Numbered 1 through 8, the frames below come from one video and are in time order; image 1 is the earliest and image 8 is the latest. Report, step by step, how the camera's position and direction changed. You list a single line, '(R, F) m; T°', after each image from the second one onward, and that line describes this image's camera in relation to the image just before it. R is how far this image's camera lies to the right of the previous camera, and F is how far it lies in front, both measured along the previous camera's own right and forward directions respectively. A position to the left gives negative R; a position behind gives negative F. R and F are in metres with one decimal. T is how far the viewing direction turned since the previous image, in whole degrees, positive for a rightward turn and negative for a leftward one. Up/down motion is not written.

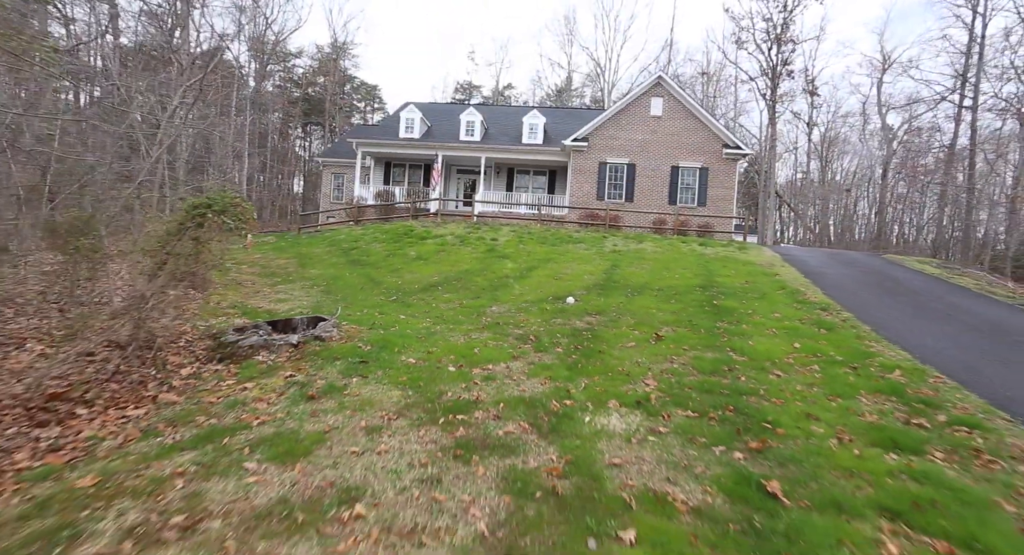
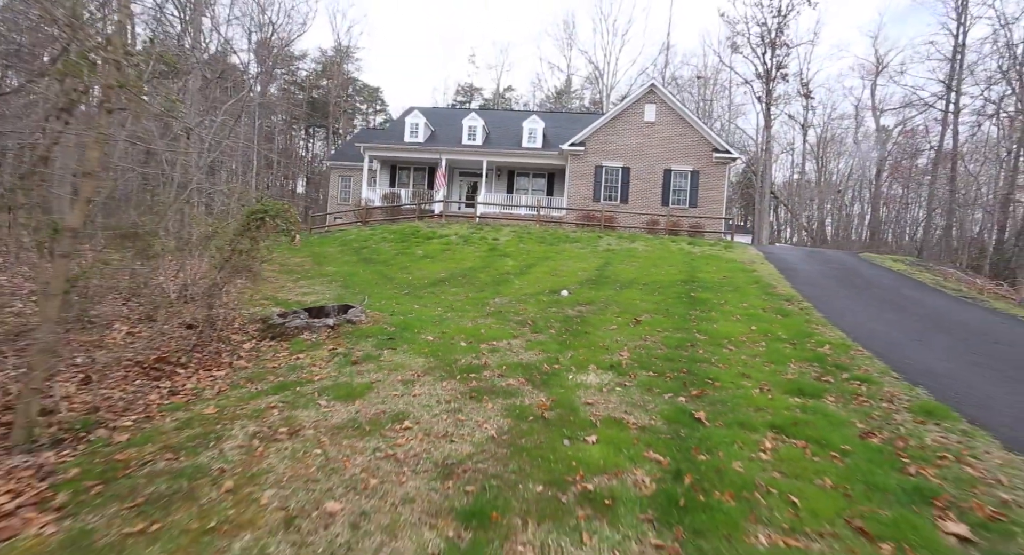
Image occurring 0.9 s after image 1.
(0.0, -1.4) m; 0°
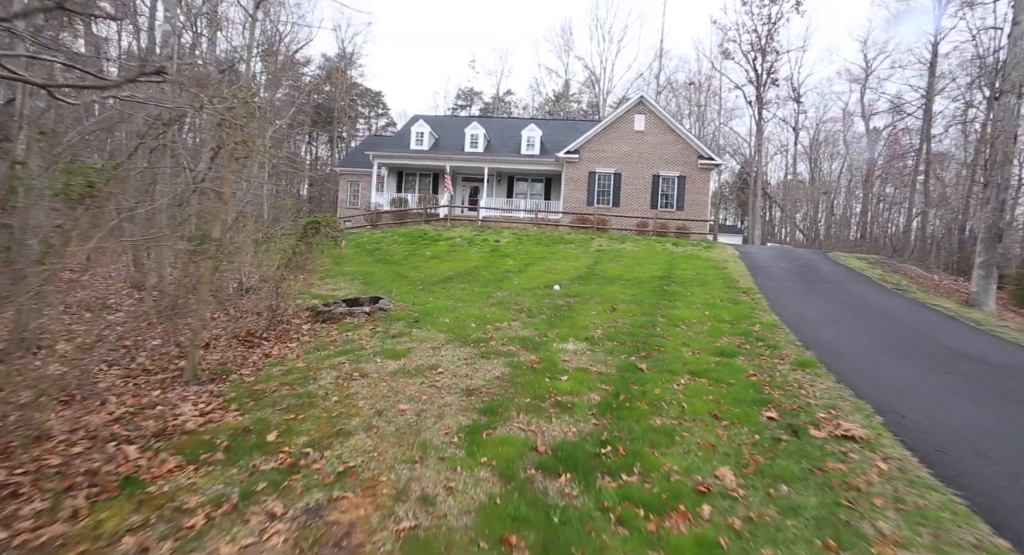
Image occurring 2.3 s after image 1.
(0.0, -2.0) m; 0°
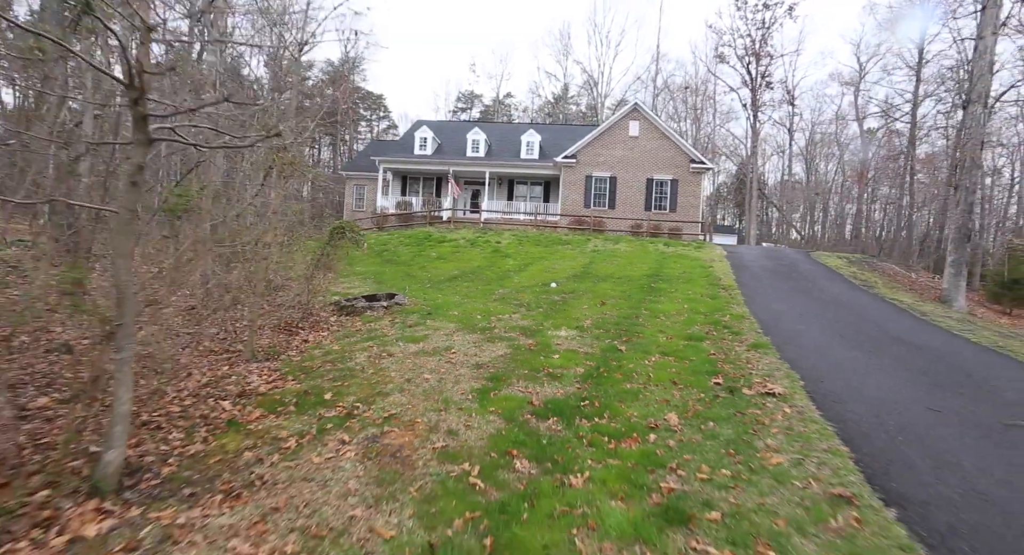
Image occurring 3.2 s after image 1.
(0.0, -1.3) m; 0°
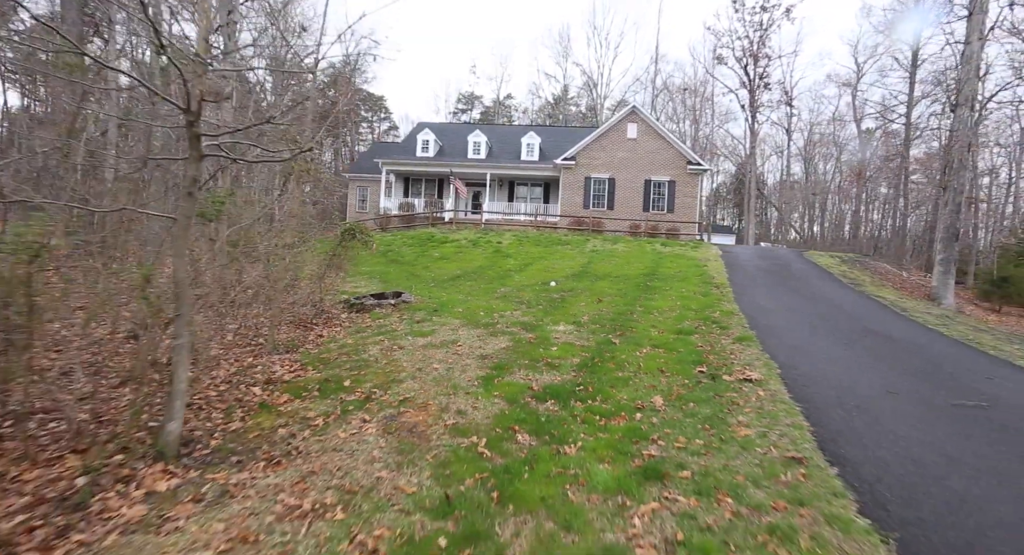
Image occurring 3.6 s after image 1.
(0.0, -0.6) m; 0°
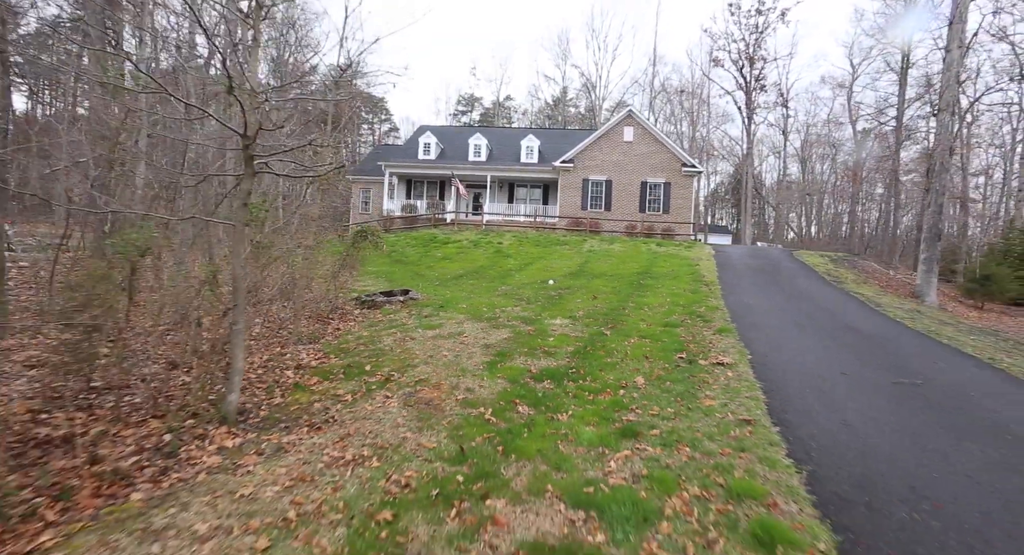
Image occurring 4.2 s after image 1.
(0.0, -0.8) m; 0°
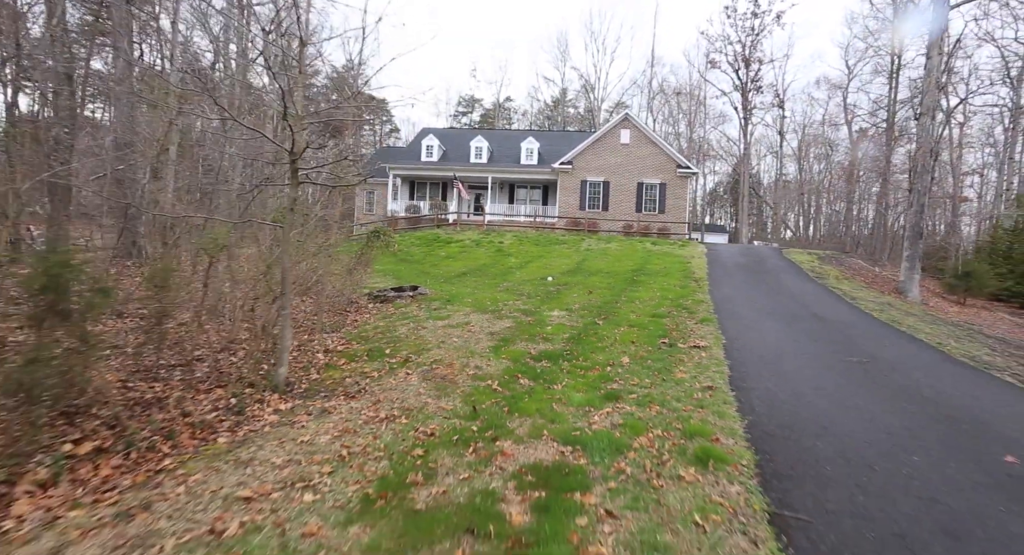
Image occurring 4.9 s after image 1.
(0.0, -1.0) m; 0°
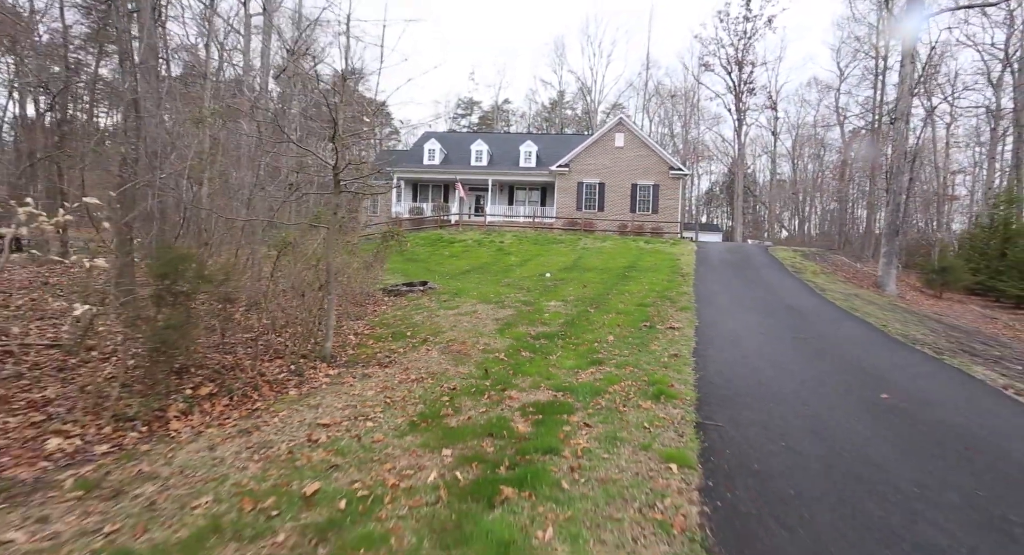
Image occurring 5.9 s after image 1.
(-0.1, -1.4) m; 0°
